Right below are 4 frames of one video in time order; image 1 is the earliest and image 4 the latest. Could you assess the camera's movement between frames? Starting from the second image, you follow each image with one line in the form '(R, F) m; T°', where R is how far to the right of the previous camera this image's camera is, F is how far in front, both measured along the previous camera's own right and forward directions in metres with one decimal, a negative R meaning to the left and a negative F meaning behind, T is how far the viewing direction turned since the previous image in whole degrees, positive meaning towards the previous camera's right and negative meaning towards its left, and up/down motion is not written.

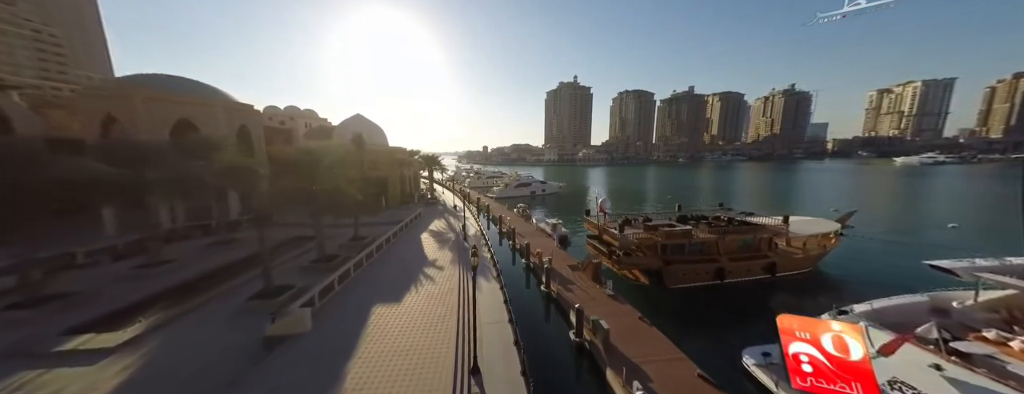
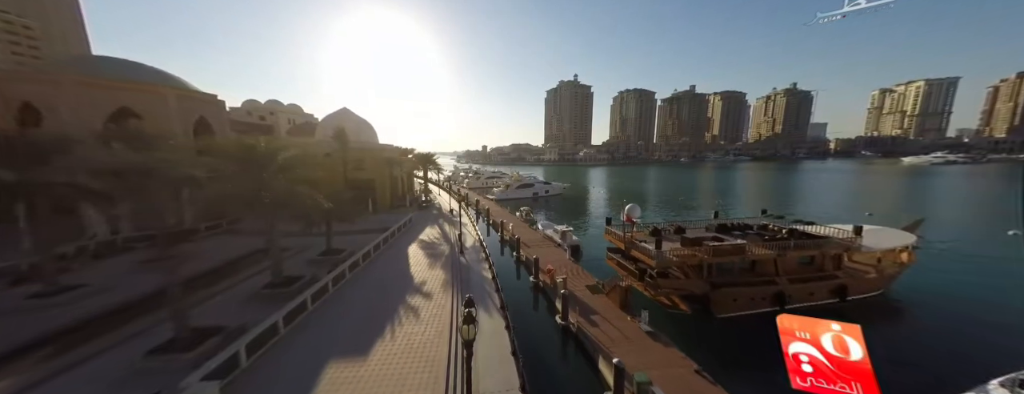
(-0.1, +1.1) m; 0°
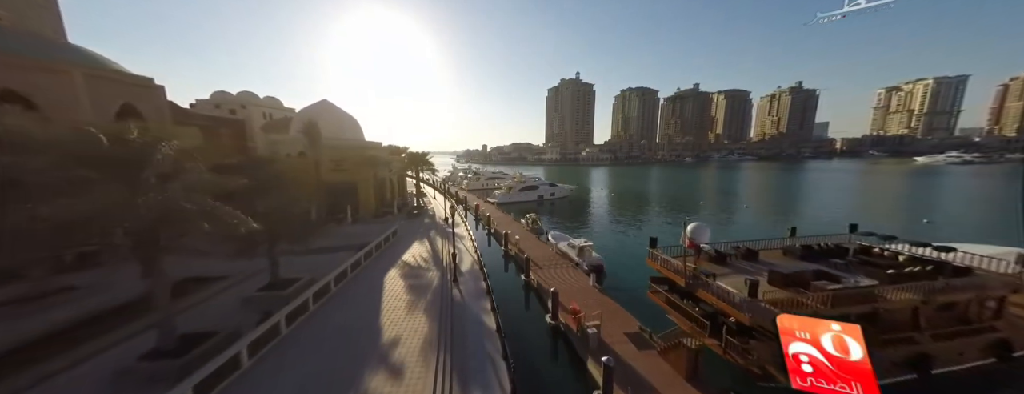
(-0.1, +1.4) m; 0°
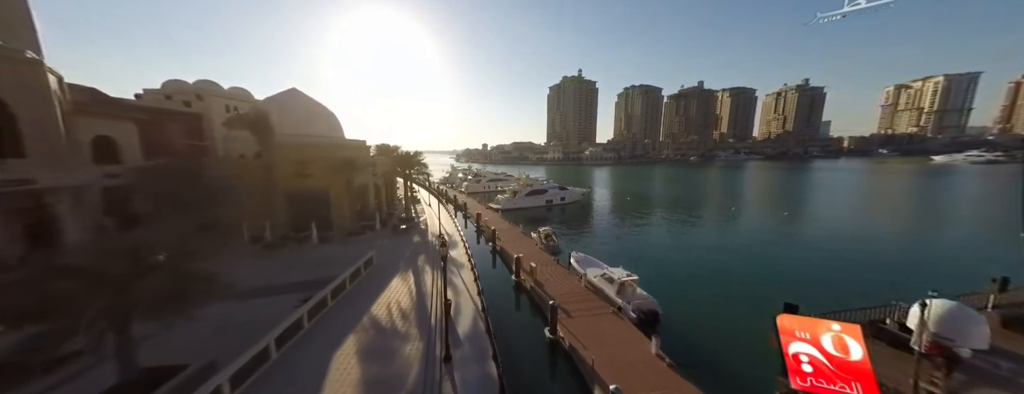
(-0.3, +1.7) m; 0°
